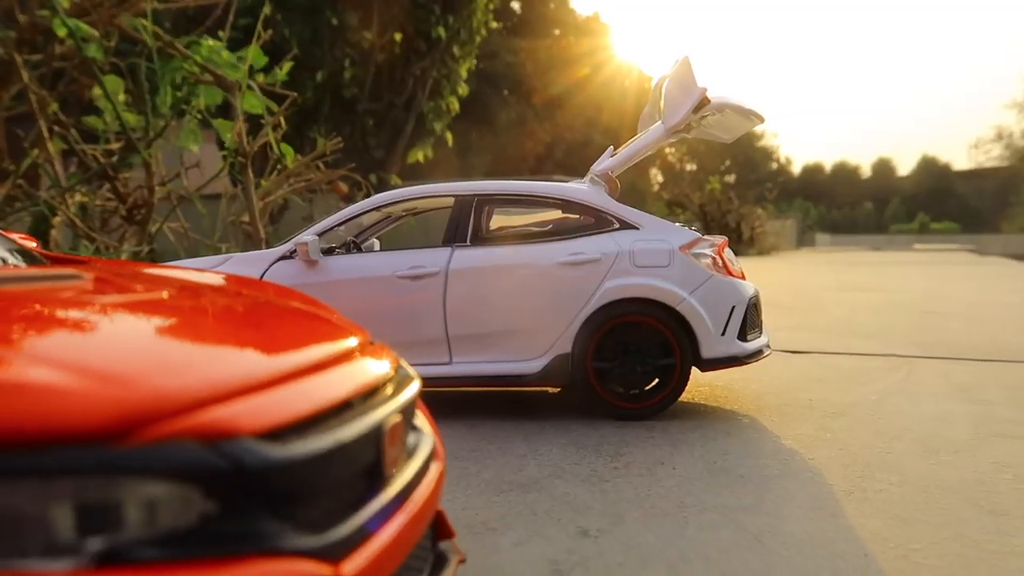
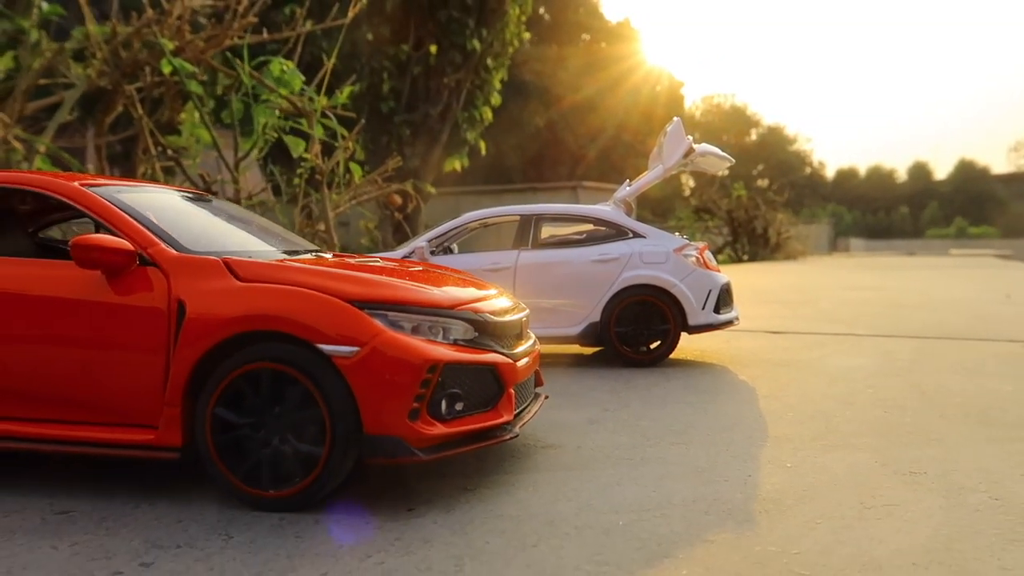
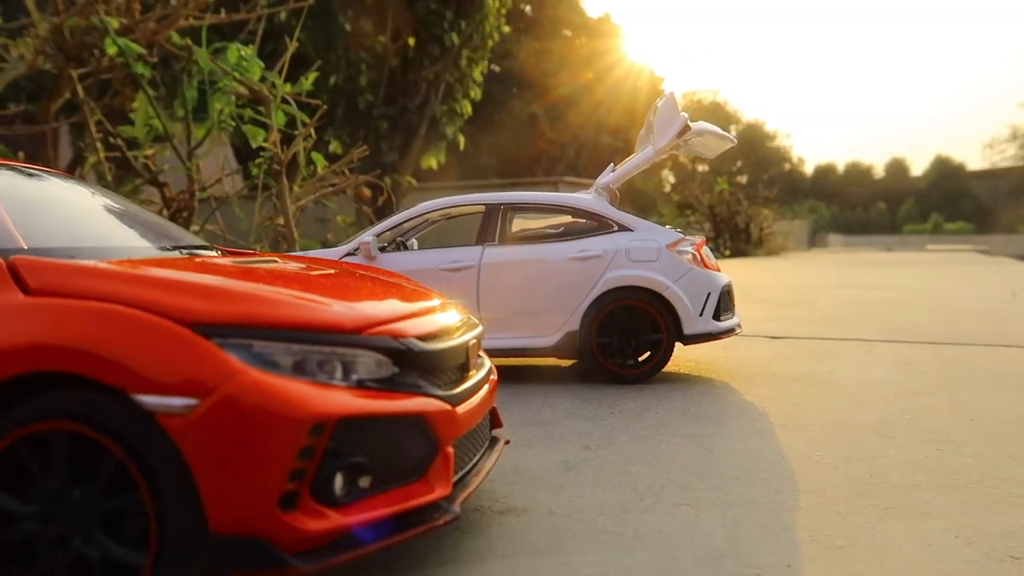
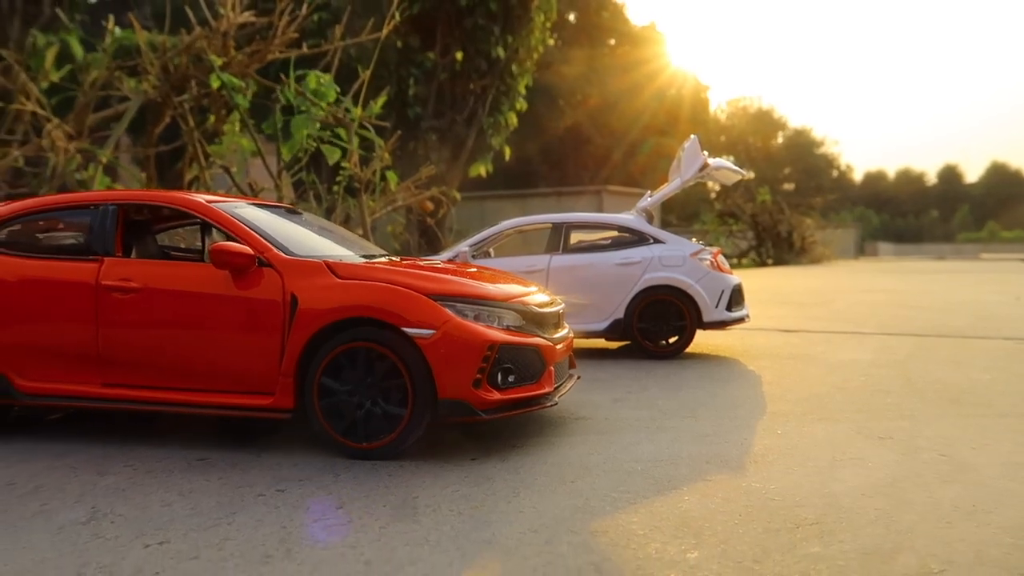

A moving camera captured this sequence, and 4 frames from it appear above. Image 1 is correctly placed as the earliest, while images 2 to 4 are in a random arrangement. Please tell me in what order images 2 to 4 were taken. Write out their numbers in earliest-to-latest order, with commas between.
3, 2, 4
